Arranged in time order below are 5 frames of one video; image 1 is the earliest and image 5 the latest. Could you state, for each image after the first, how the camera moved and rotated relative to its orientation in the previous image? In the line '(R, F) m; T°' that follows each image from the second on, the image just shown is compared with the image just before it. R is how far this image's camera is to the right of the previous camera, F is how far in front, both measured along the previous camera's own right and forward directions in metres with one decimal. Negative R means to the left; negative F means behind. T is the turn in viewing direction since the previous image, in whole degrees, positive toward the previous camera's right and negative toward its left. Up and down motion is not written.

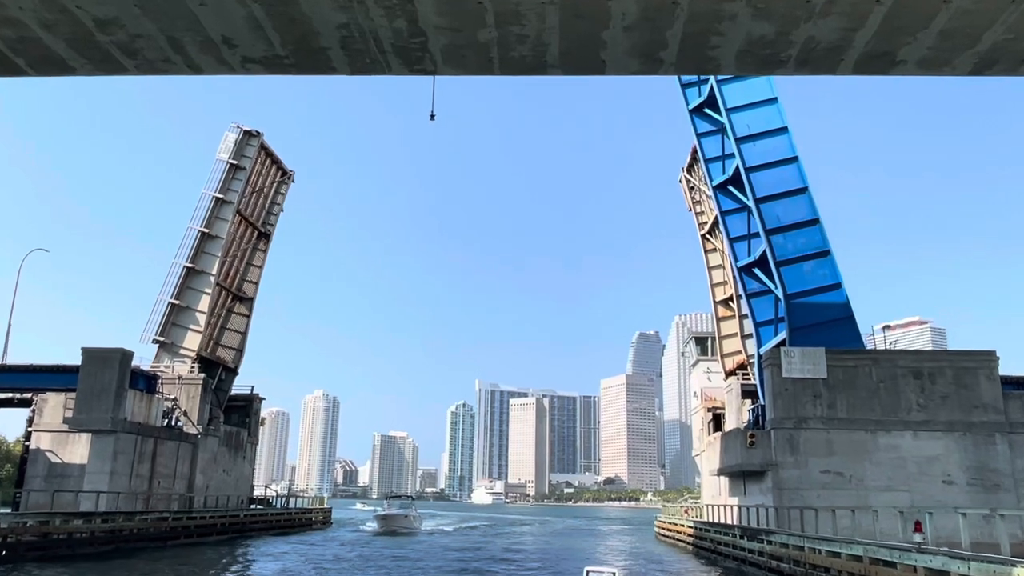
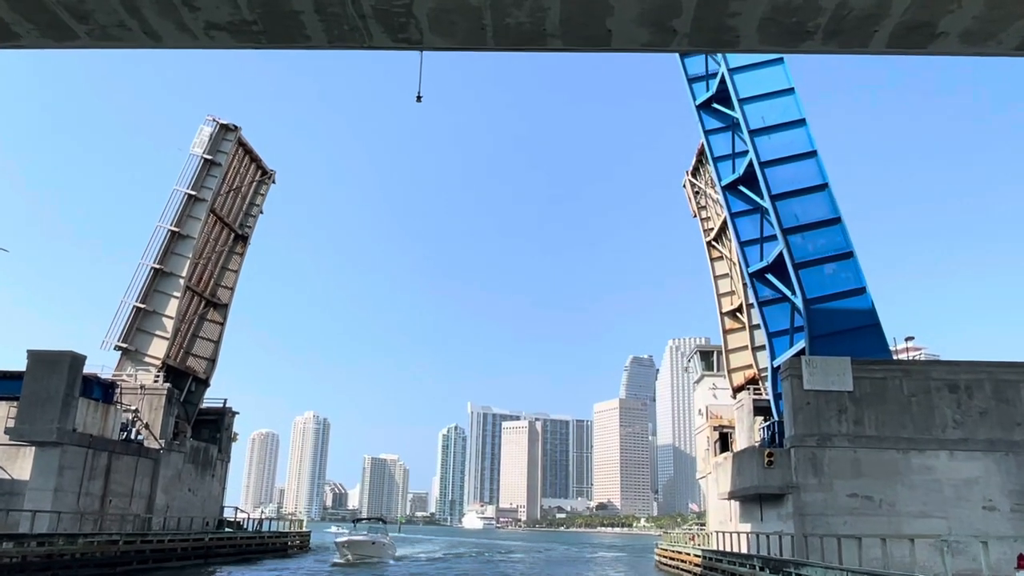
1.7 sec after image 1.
(0.0, +2.0) m; 0°
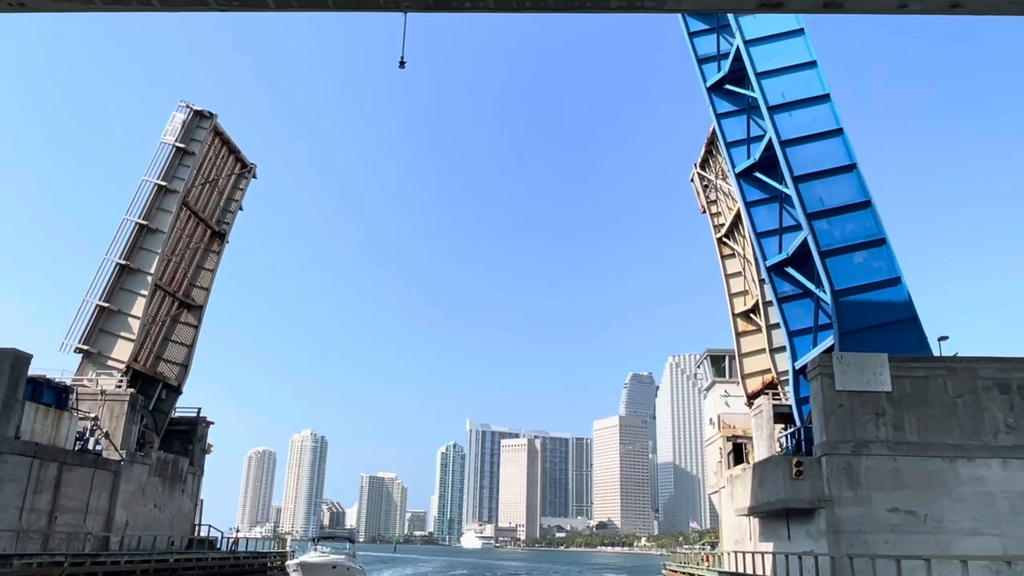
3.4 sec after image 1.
(+0.1, +2.0) m; 0°
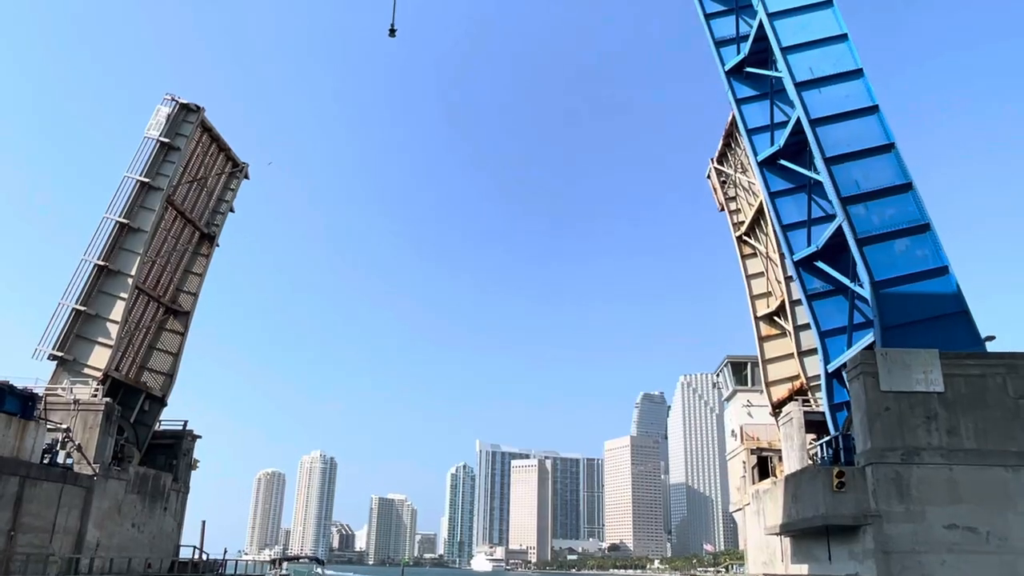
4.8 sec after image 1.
(+0.1, +1.7) m; -1°
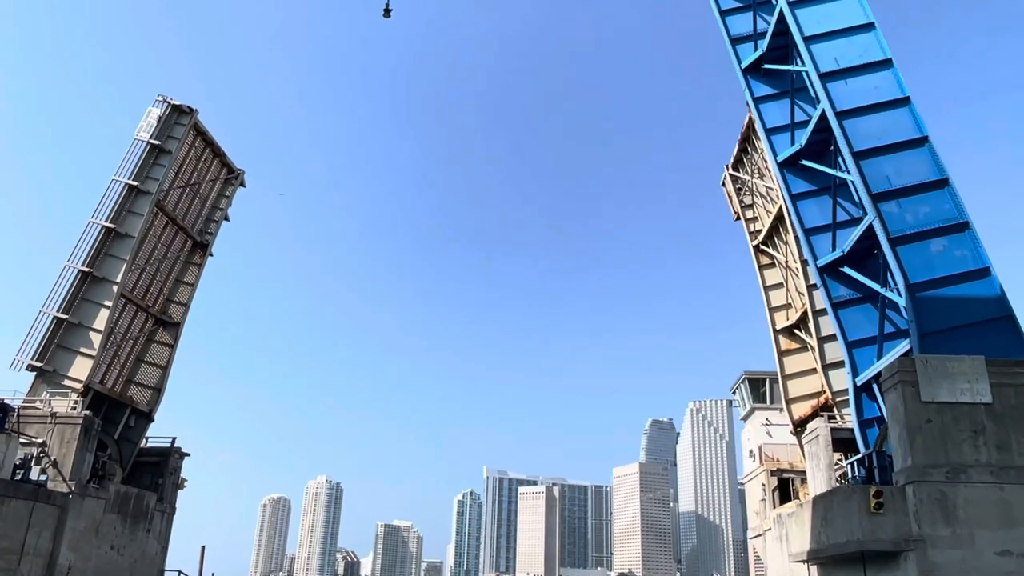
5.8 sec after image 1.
(+0.1, +1.2) m; -1°
